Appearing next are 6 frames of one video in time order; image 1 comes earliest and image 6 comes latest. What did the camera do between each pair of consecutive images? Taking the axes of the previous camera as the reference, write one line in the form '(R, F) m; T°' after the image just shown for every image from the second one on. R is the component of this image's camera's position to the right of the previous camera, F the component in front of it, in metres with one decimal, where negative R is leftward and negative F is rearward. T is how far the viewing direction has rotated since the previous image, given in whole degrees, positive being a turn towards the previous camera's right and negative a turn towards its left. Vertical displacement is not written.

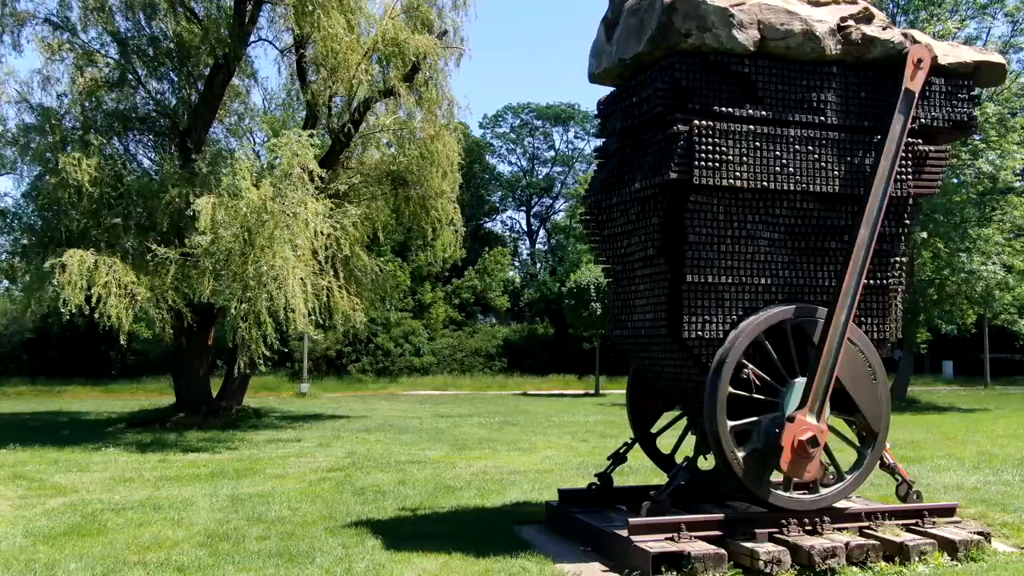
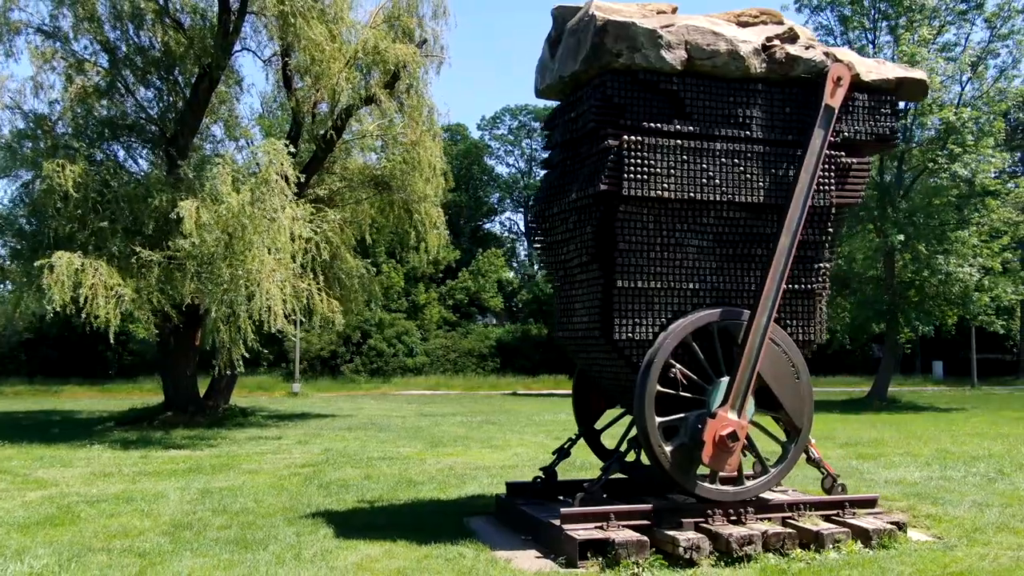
(+0.5, -0.5) m; 0°
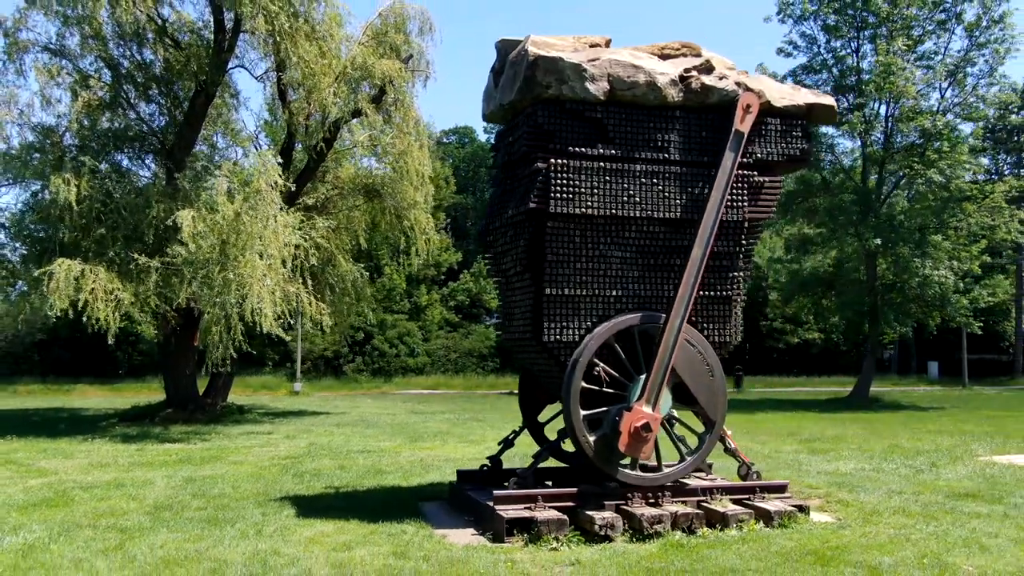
(+0.7, -0.9) m; -1°
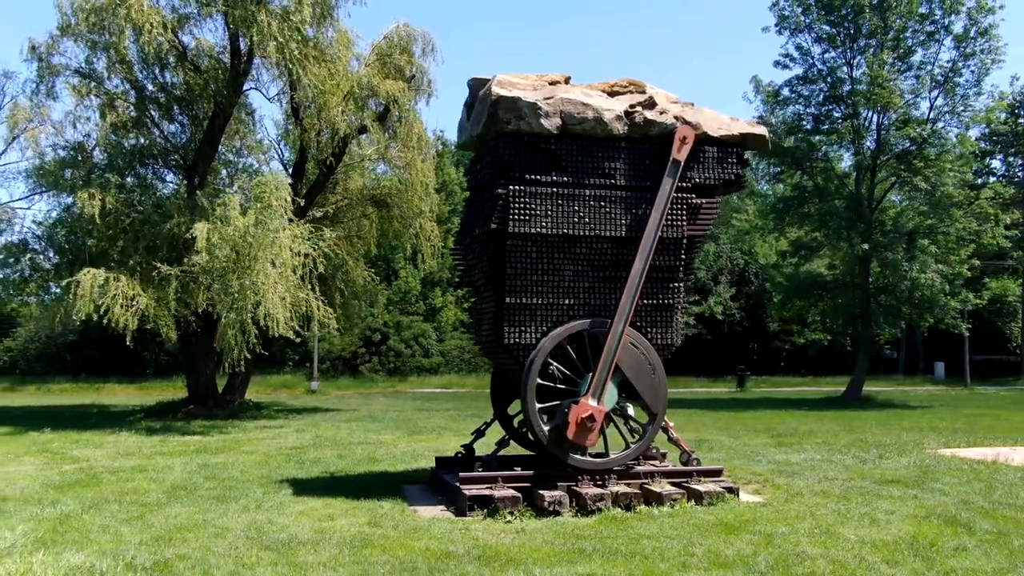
(+0.6, -1.3) m; -2°
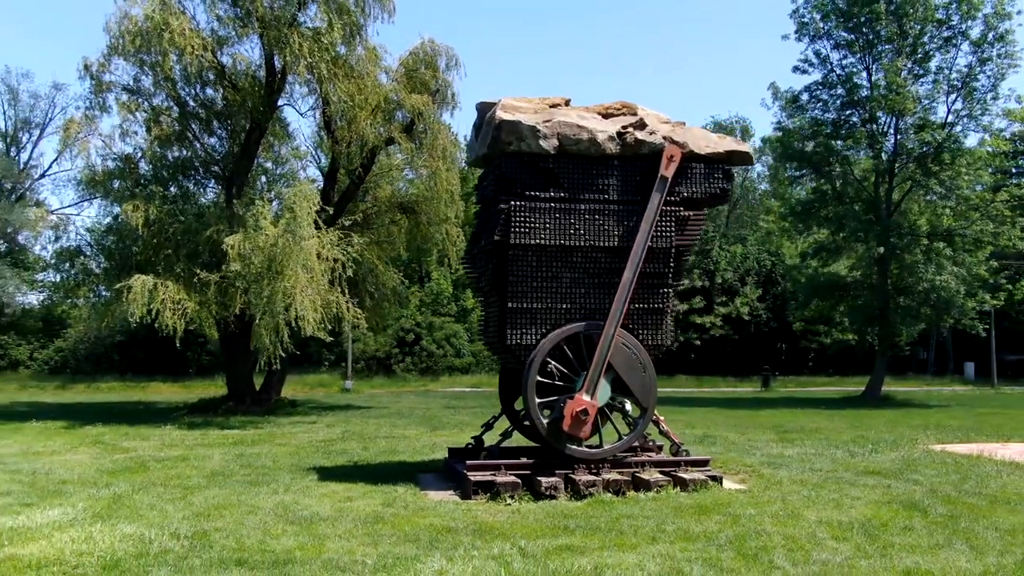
(+0.4, -1.0) m; -2°
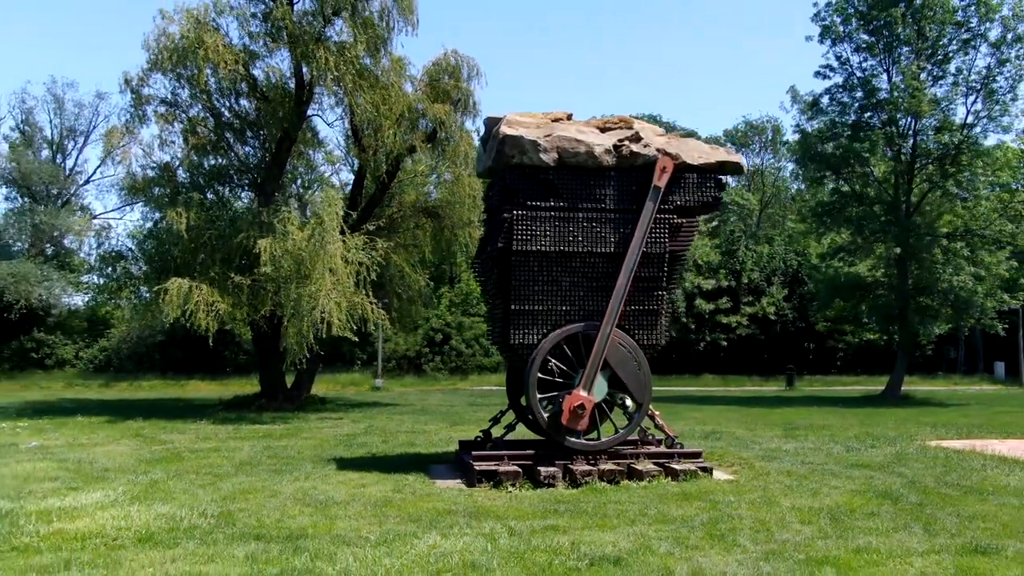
(+0.4, -0.8) m; -2°
